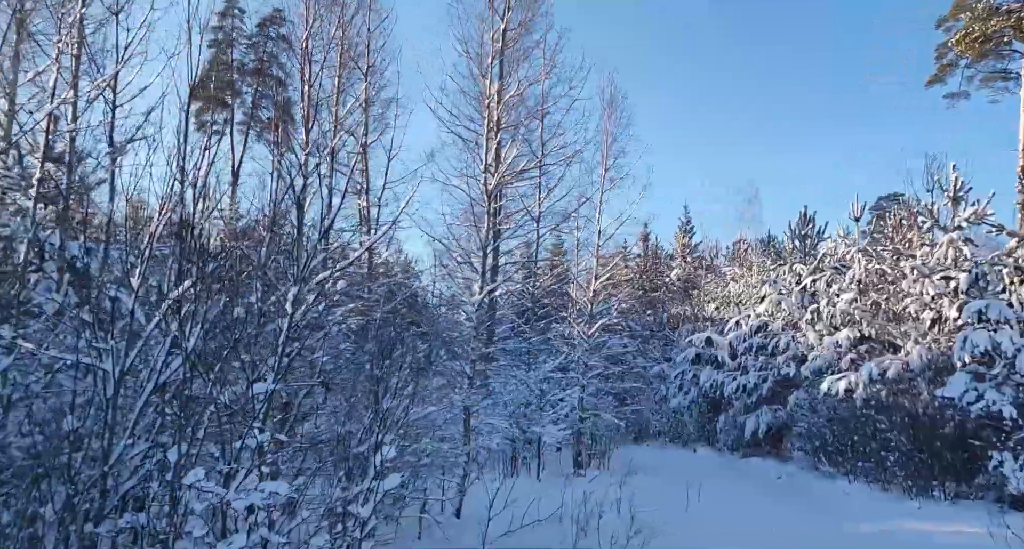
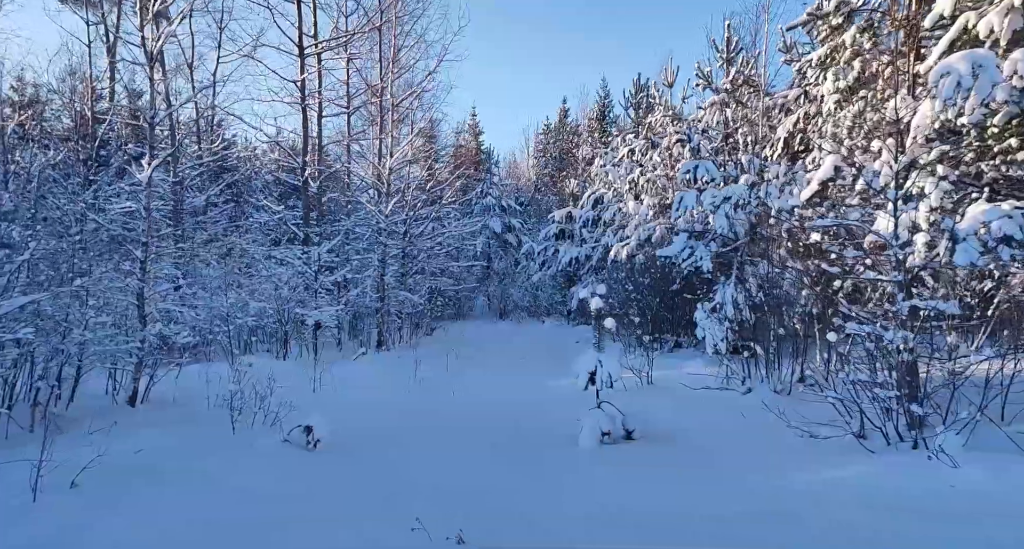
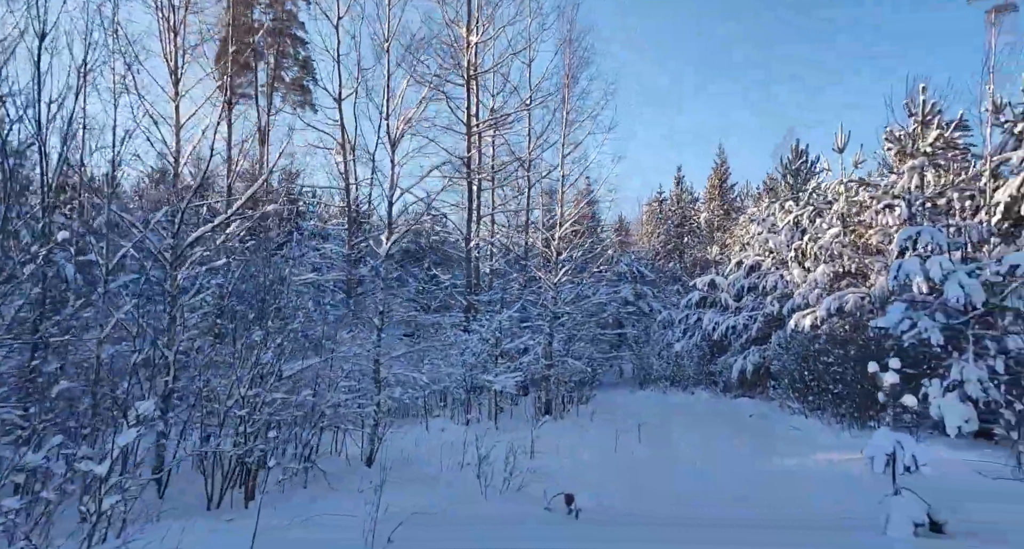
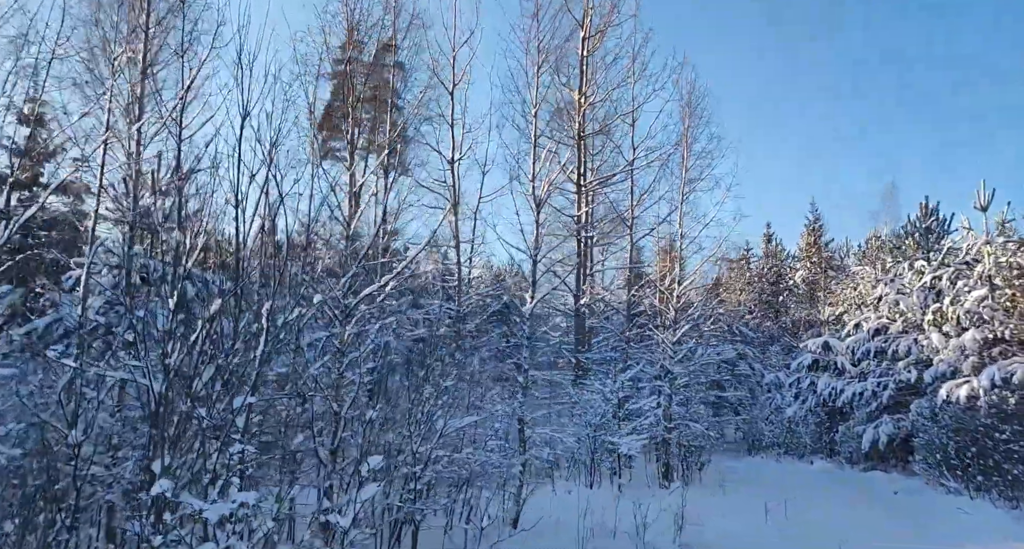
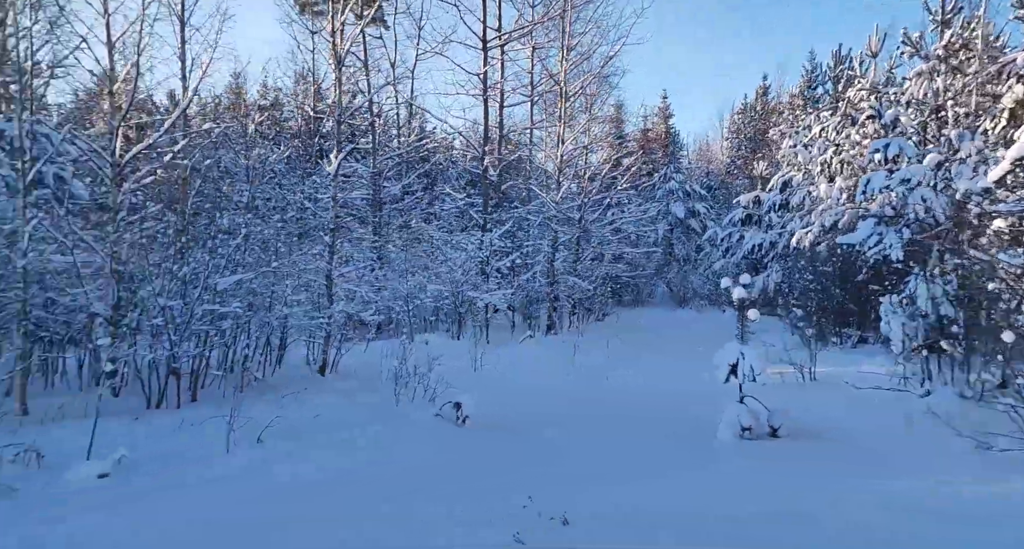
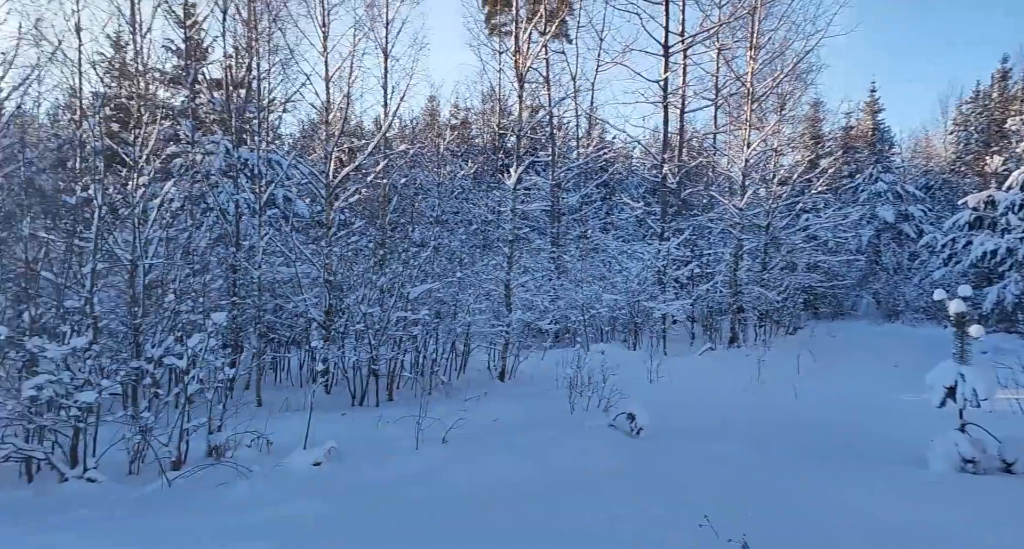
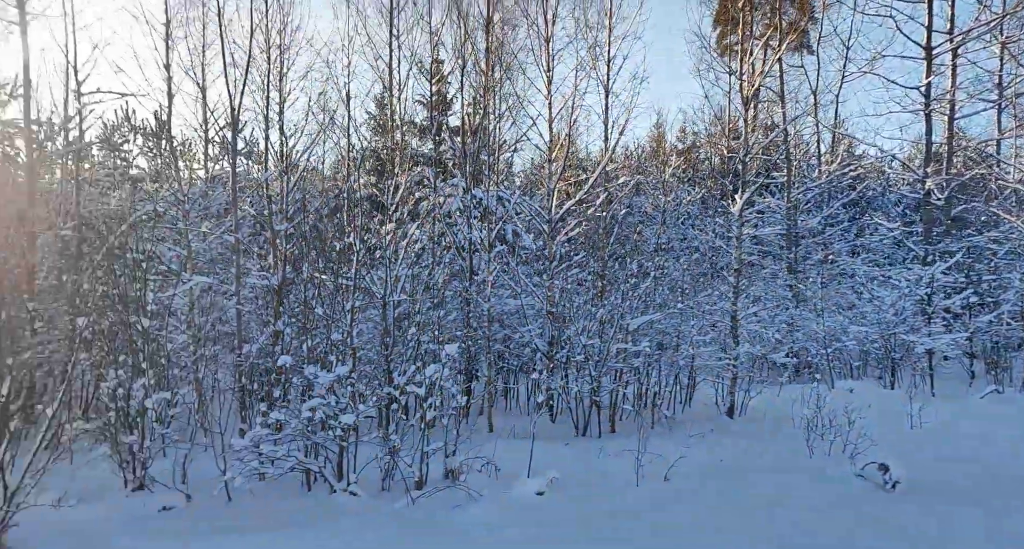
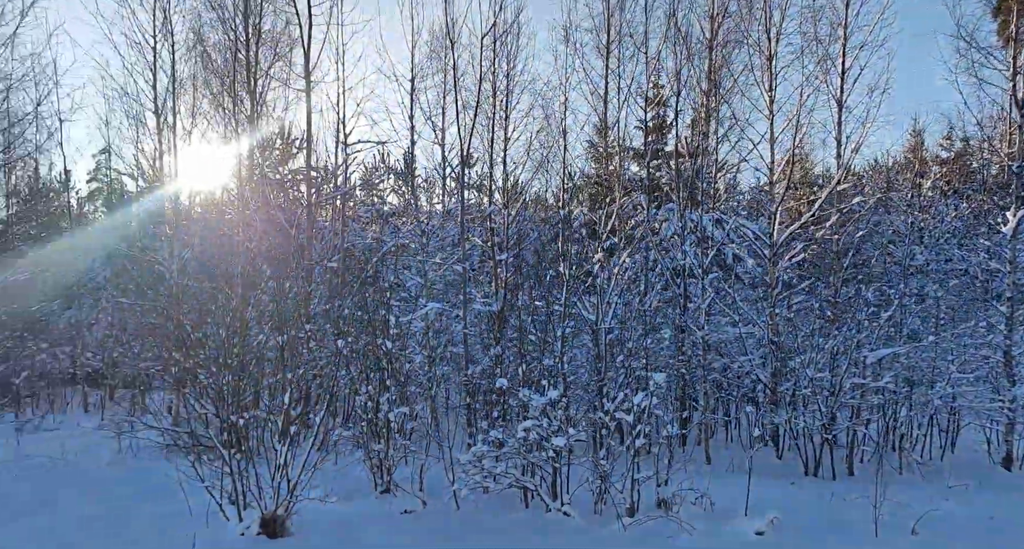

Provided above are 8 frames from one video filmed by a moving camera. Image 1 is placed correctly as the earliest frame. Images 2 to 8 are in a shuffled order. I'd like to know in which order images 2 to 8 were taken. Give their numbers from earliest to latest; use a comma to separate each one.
4, 3, 2, 5, 6, 7, 8
